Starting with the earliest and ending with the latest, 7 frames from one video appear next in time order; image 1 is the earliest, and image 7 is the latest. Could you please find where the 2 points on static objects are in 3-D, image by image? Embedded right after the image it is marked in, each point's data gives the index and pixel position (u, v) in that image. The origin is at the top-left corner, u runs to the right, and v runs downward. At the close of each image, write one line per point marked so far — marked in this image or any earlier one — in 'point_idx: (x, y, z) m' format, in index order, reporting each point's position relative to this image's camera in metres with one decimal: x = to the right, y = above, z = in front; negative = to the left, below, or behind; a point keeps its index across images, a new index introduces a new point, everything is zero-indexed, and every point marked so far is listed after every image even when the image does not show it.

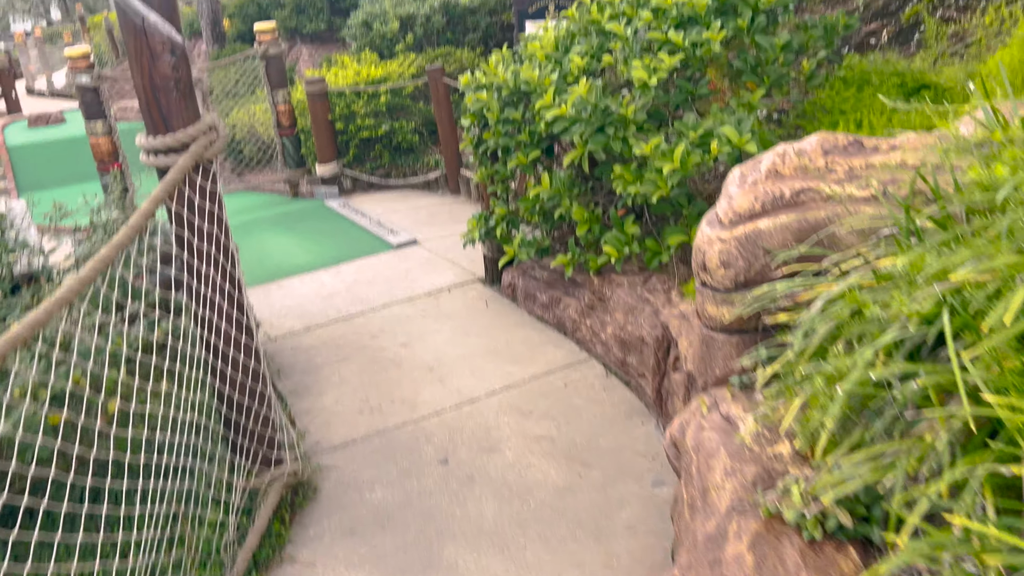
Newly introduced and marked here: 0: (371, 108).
0: (-1.4, +1.8, +8.2) m
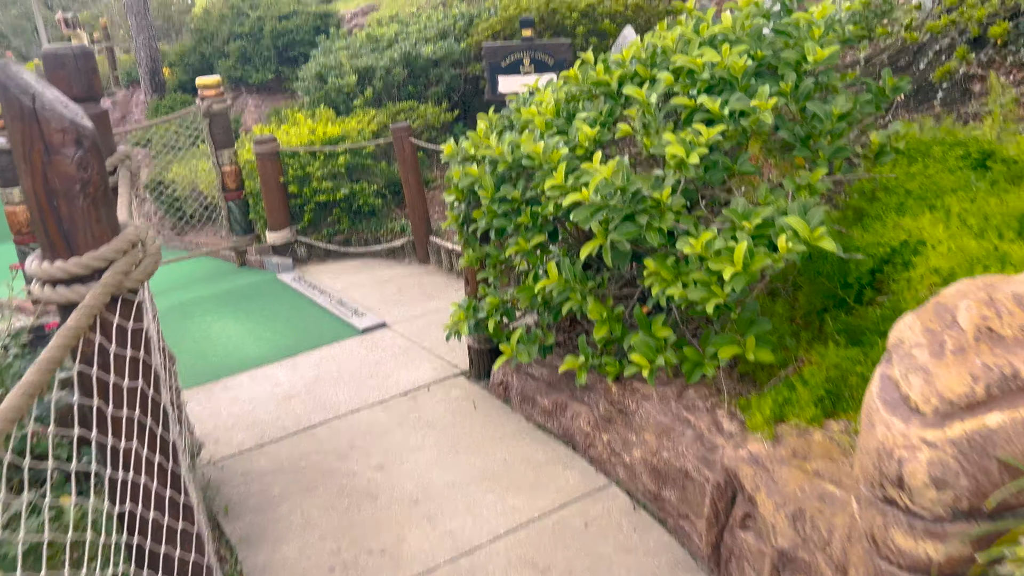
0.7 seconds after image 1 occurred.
0: (-1.6, +1.0, +7.4) m
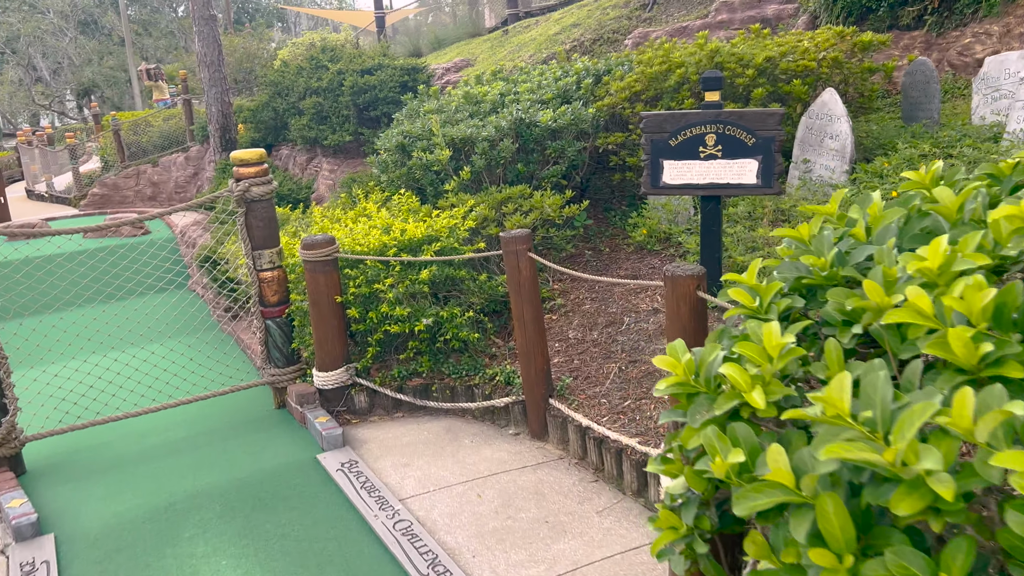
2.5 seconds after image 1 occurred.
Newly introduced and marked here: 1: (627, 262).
0: (-0.7, 0.0, +5.1) m
1: (+0.8, +0.2, +6.0) m
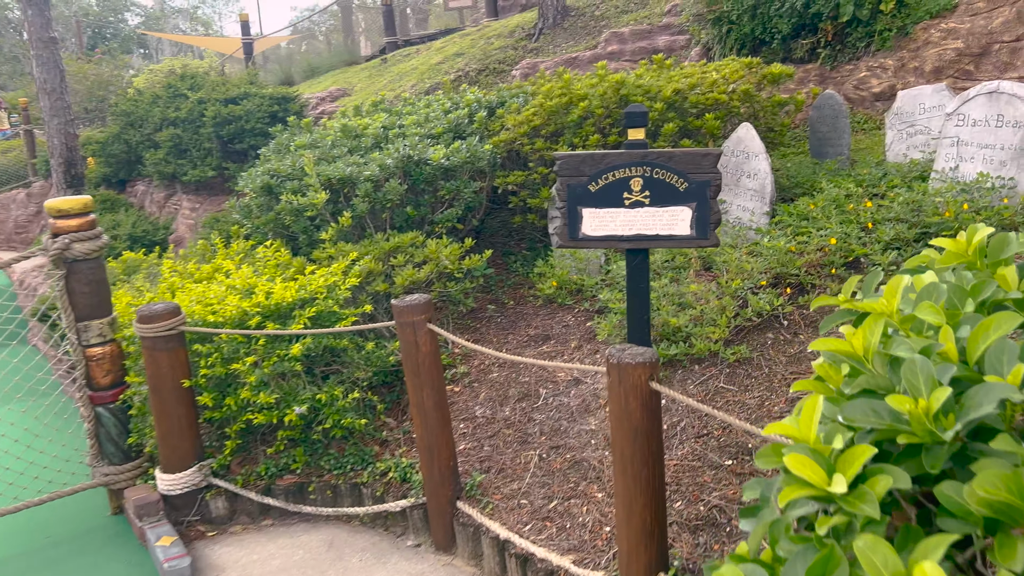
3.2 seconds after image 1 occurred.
0: (-1.2, -0.4, +4.2) m
1: (+0.2, -0.2, +5.3) m
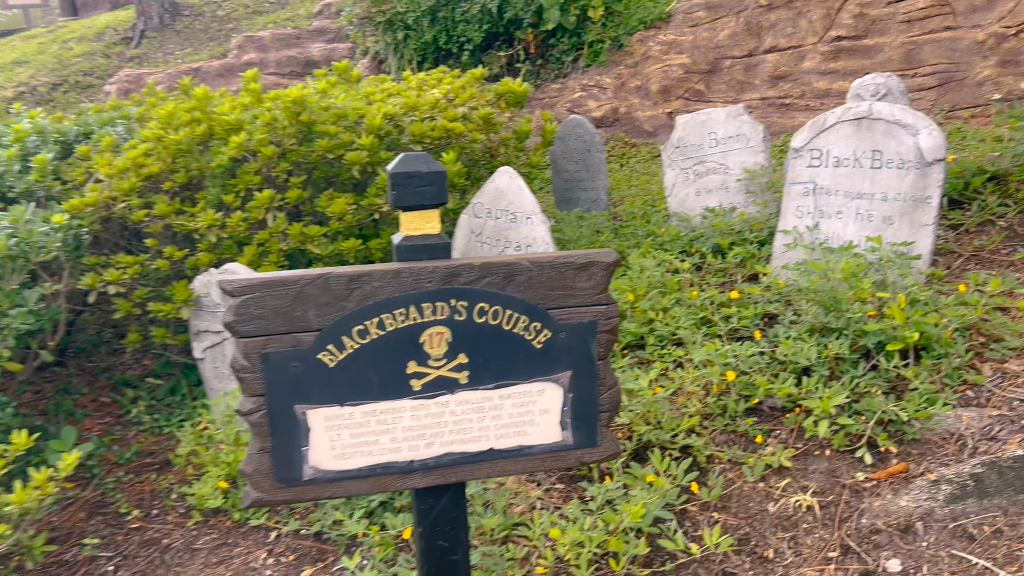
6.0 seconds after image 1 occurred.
0: (-1.8, -1.2, +1.1) m
1: (-1.0, -0.9, +2.7) m
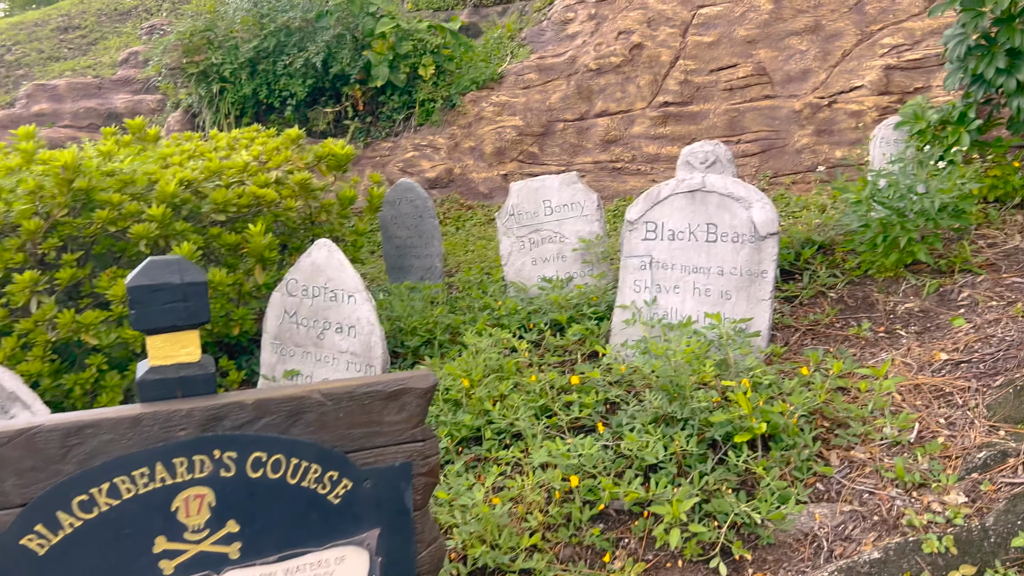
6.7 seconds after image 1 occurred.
0: (-1.9, -1.4, +0.3) m
1: (-1.5, -1.2, +2.0) m
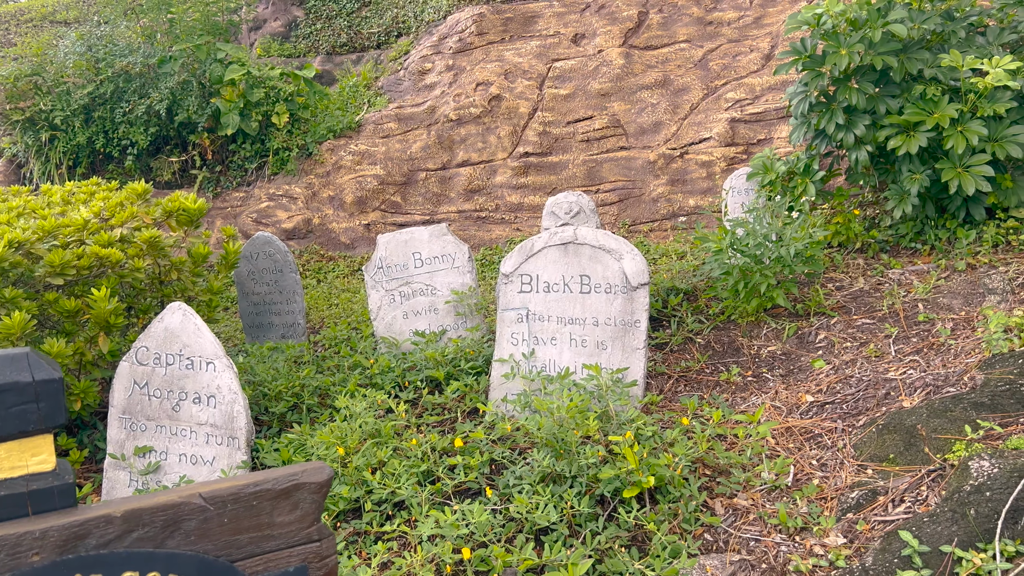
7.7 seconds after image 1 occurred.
0: (-1.8, -1.5, -0.2) m
1: (-1.7, -1.4, +1.6) m
